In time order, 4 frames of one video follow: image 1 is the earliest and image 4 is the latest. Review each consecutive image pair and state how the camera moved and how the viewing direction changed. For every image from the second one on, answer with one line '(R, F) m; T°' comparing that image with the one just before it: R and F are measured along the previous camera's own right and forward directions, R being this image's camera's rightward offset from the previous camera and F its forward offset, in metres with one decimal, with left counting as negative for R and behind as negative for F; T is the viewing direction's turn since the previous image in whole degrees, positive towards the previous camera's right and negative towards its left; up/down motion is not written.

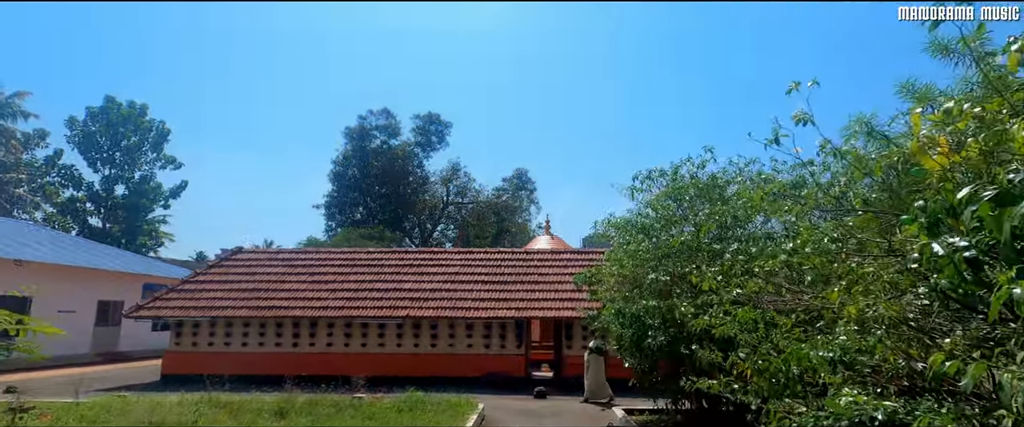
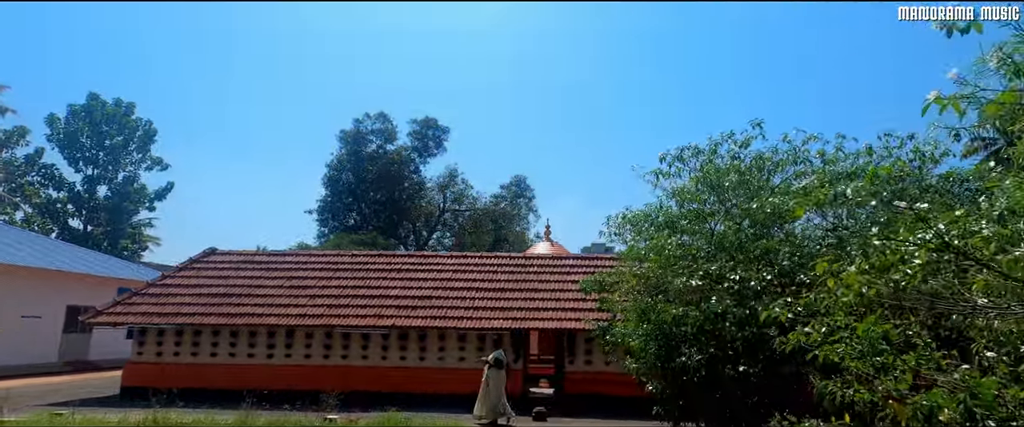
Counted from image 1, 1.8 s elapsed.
(0.0, +1.2) m; 0°
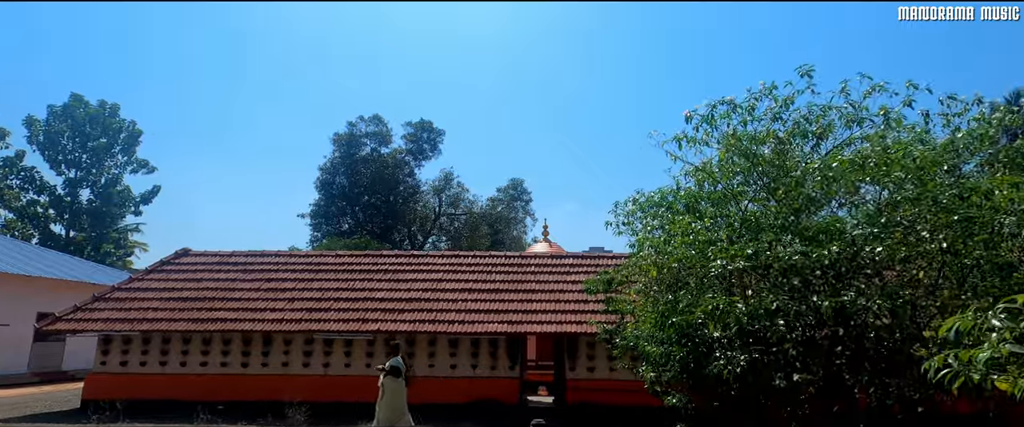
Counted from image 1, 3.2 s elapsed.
(+0.1, +1.0) m; 0°
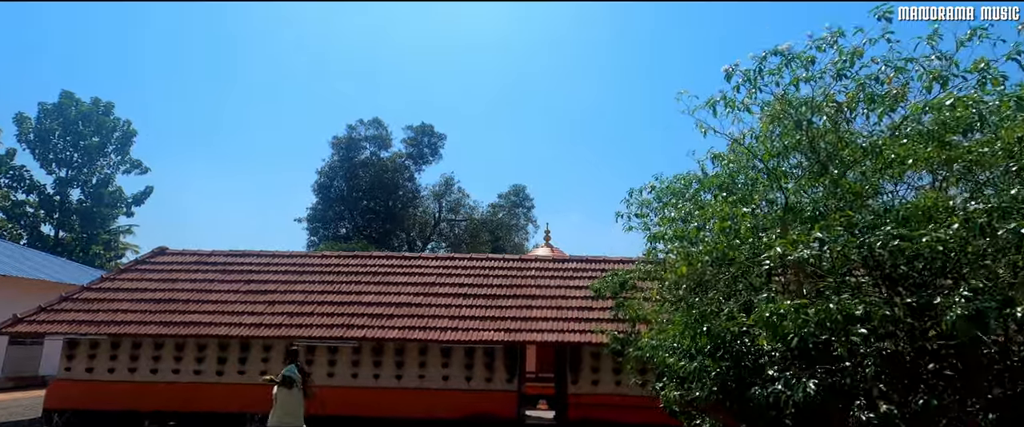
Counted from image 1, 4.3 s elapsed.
(0.0, +0.8) m; 0°
